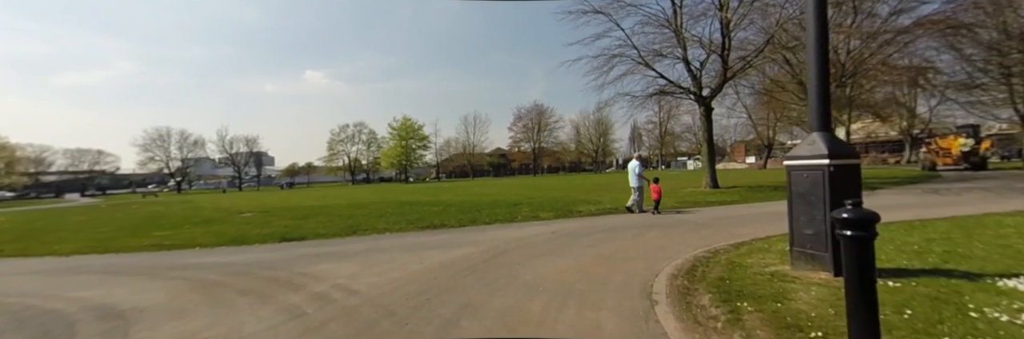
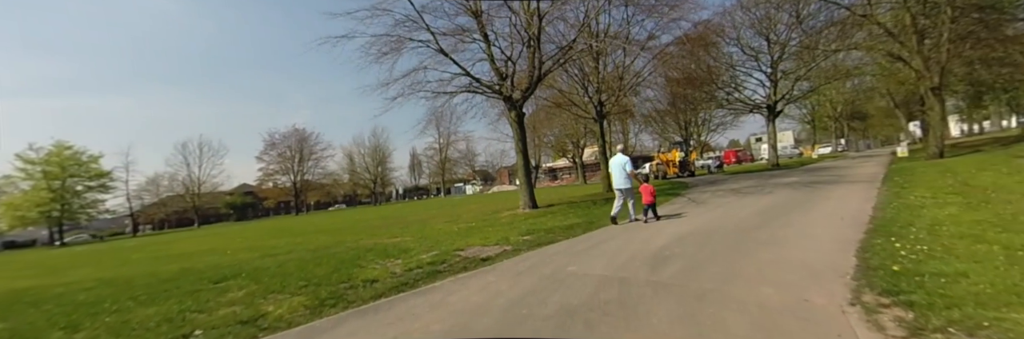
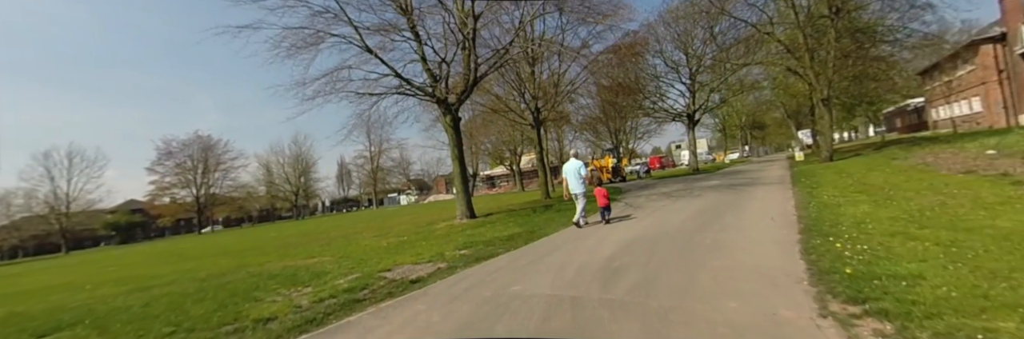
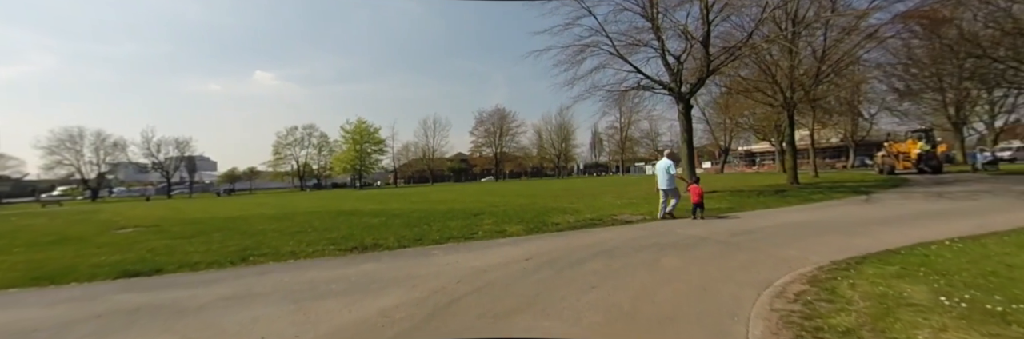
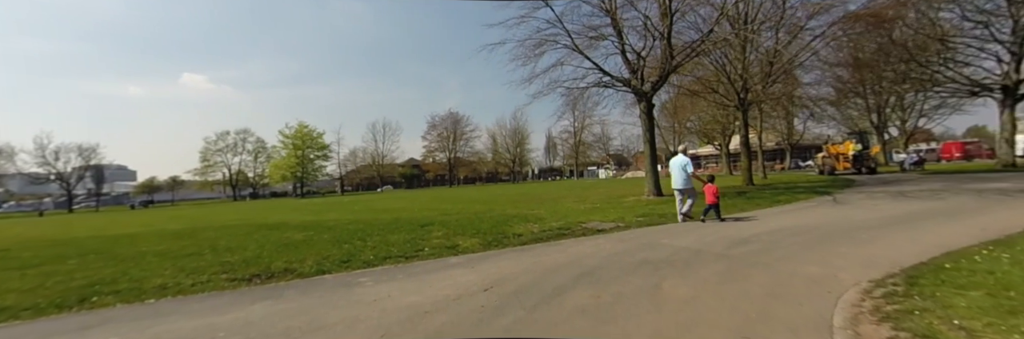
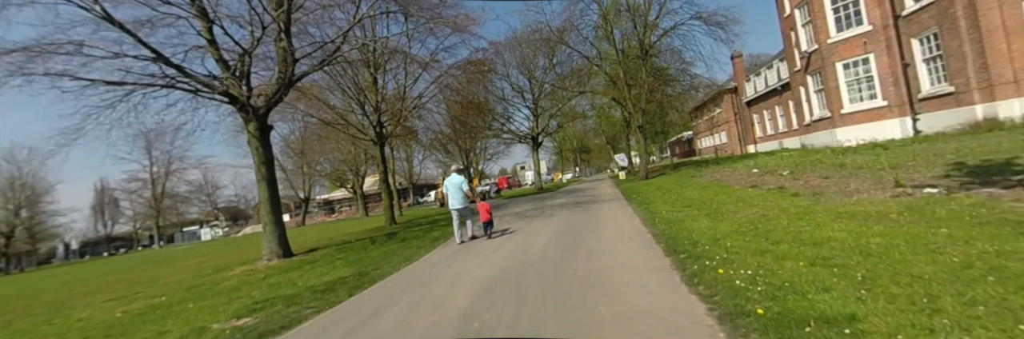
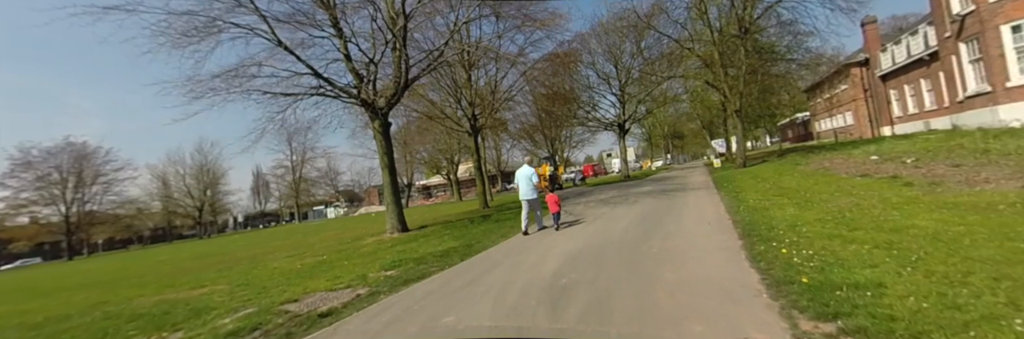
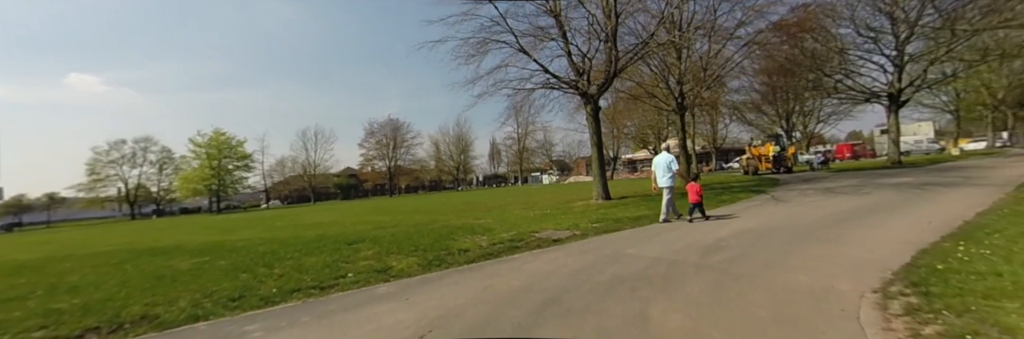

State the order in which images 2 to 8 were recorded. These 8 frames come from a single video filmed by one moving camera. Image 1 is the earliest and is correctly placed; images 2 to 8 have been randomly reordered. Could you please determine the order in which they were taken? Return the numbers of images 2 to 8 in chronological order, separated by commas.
4, 5, 8, 2, 3, 7, 6
